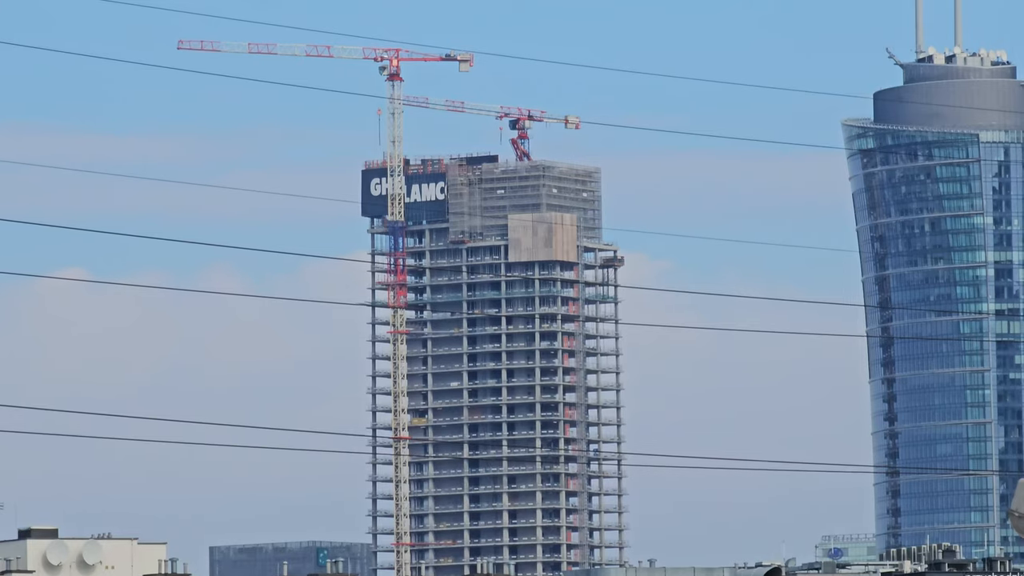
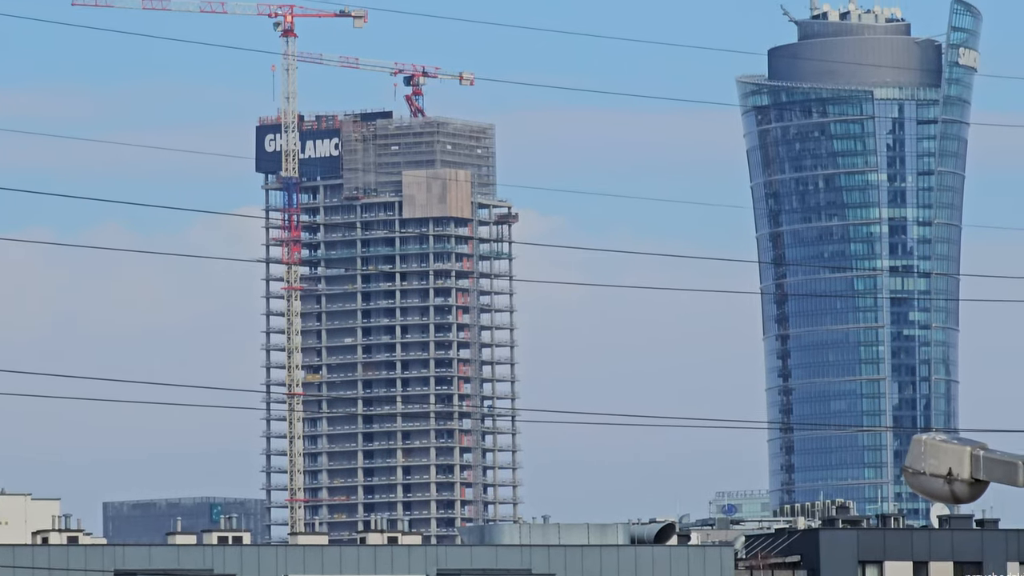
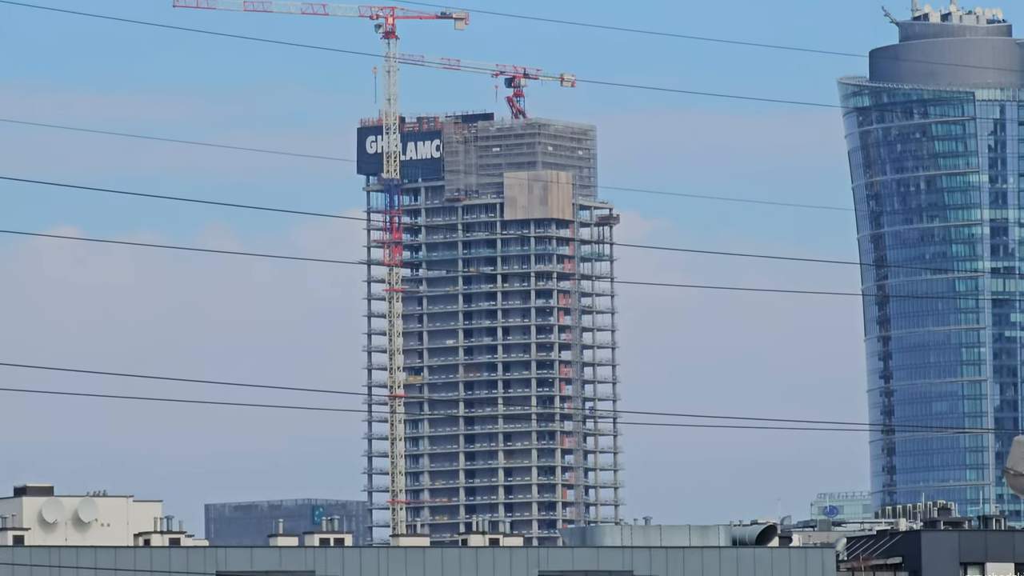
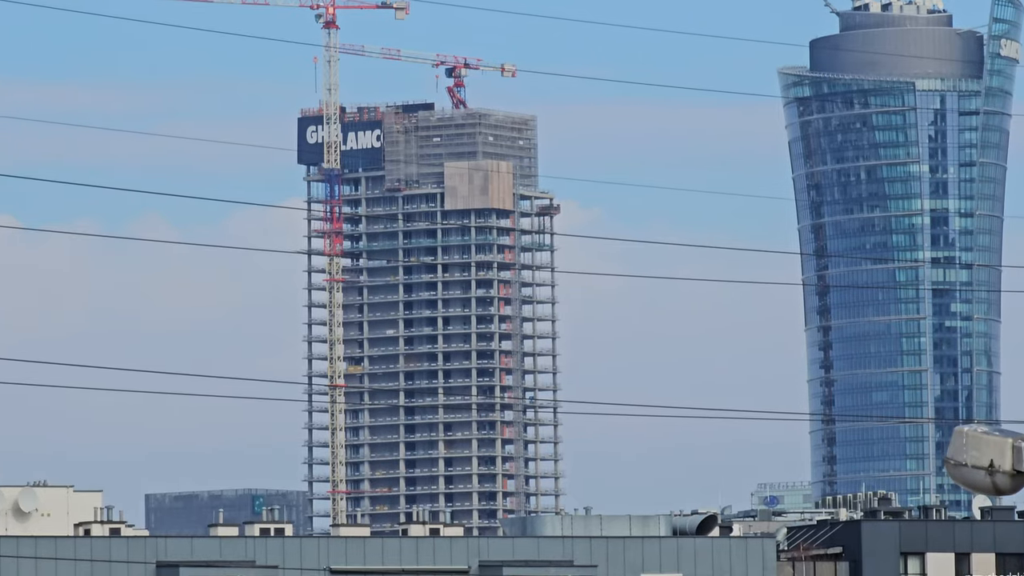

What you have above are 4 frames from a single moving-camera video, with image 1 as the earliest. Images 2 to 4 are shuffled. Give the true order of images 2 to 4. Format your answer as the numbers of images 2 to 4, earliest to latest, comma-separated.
3, 4, 2
